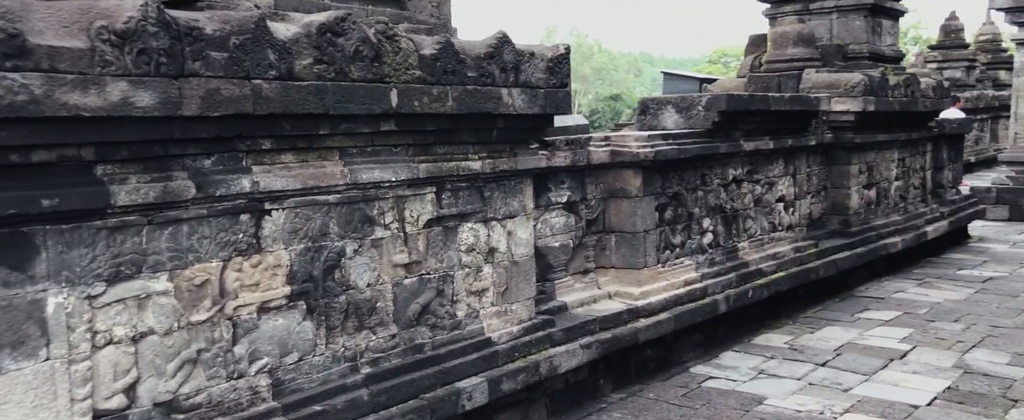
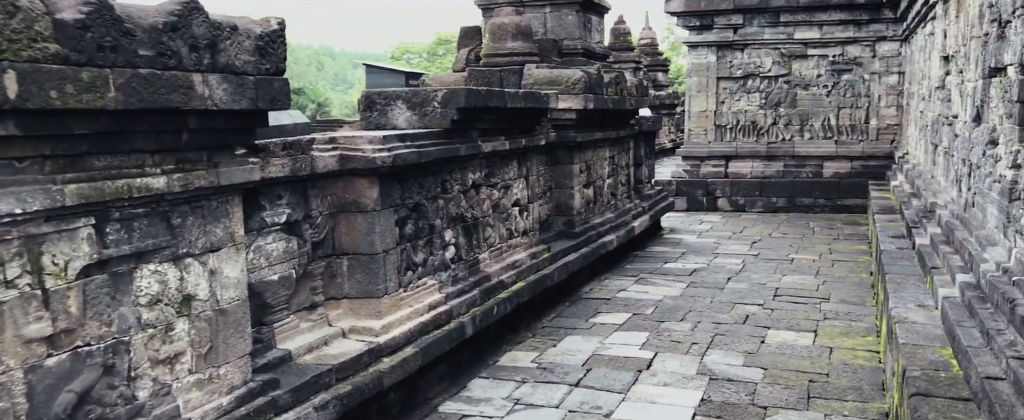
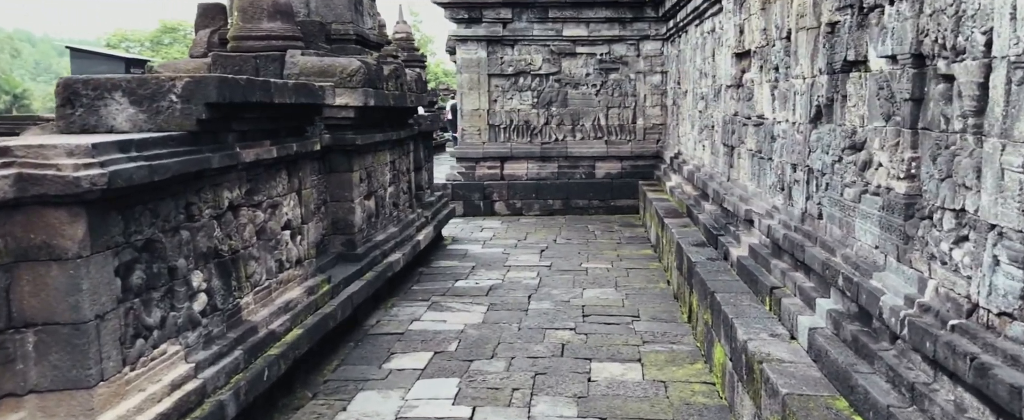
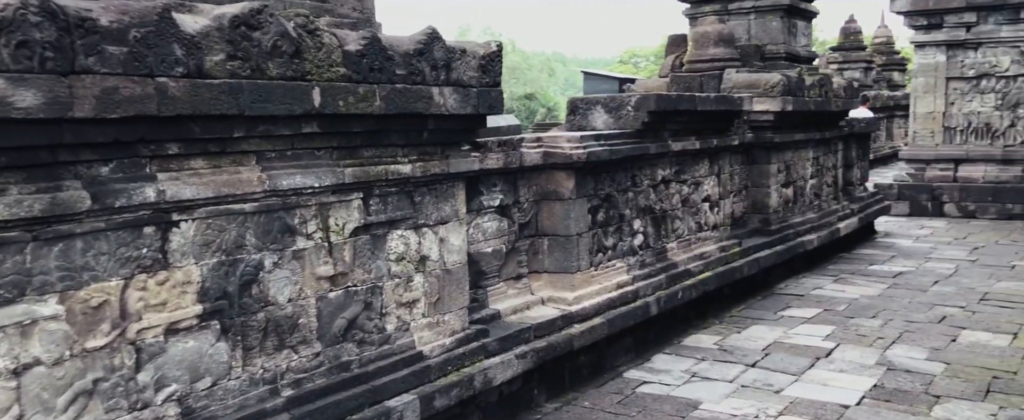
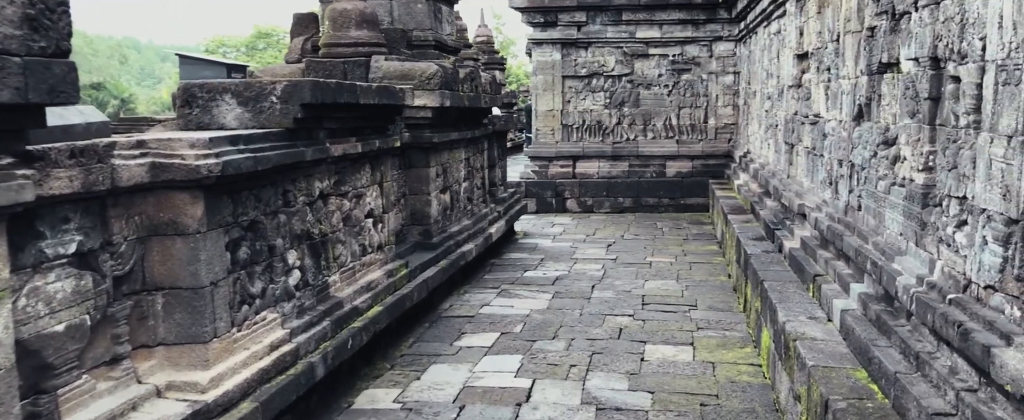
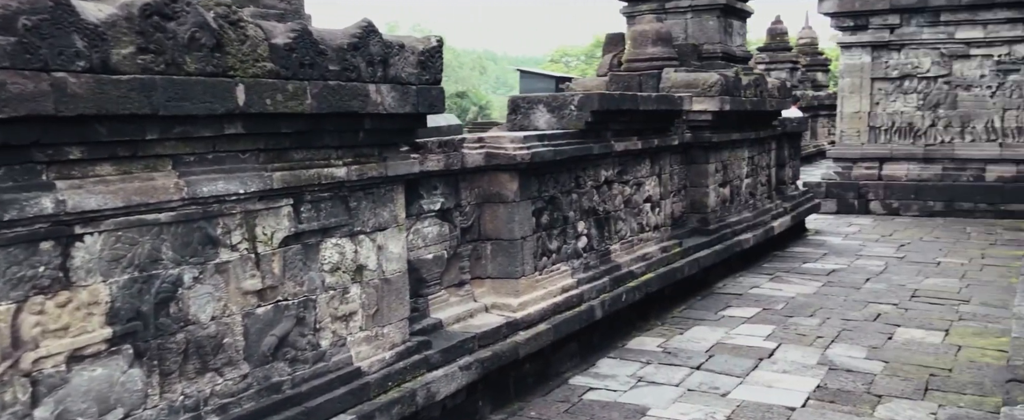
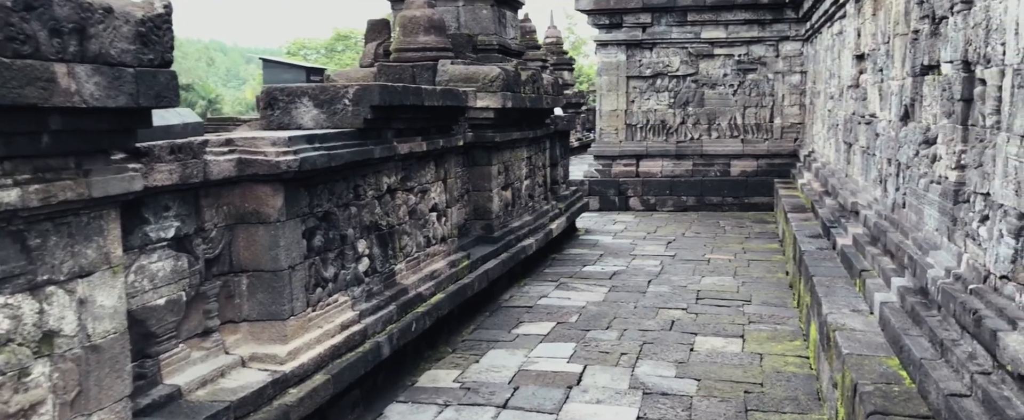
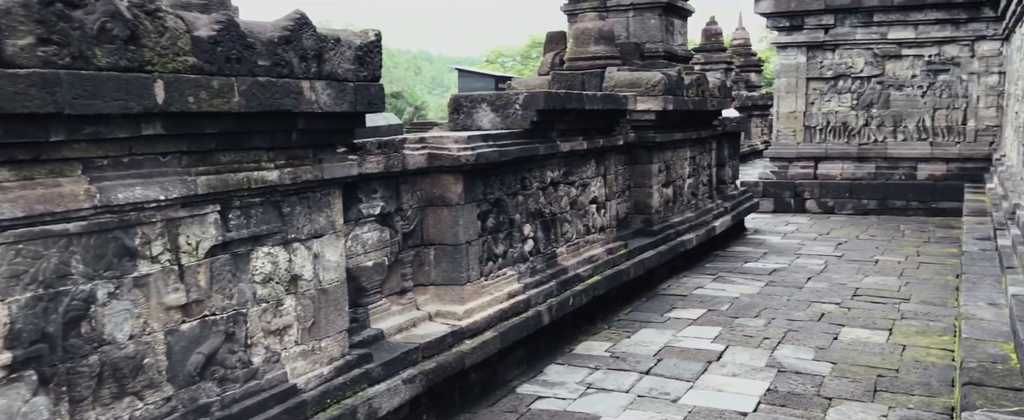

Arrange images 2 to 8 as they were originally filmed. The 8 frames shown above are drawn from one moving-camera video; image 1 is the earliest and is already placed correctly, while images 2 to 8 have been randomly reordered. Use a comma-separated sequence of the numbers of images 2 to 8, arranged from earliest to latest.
4, 6, 8, 2, 7, 5, 3
